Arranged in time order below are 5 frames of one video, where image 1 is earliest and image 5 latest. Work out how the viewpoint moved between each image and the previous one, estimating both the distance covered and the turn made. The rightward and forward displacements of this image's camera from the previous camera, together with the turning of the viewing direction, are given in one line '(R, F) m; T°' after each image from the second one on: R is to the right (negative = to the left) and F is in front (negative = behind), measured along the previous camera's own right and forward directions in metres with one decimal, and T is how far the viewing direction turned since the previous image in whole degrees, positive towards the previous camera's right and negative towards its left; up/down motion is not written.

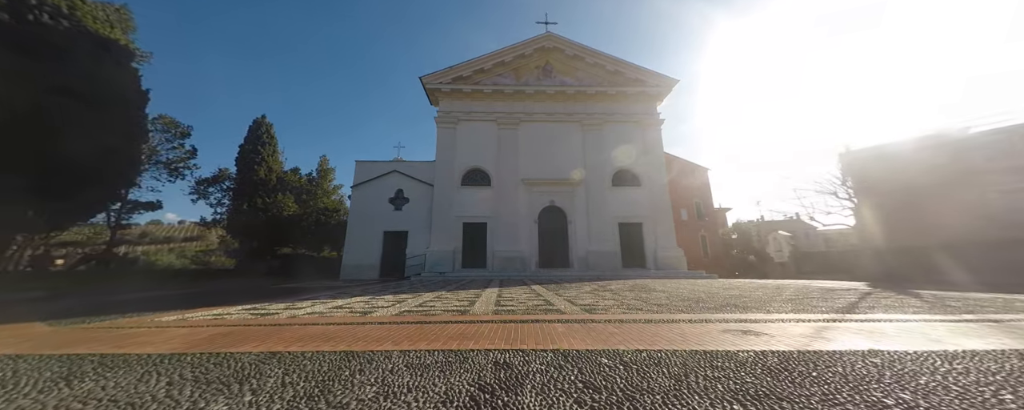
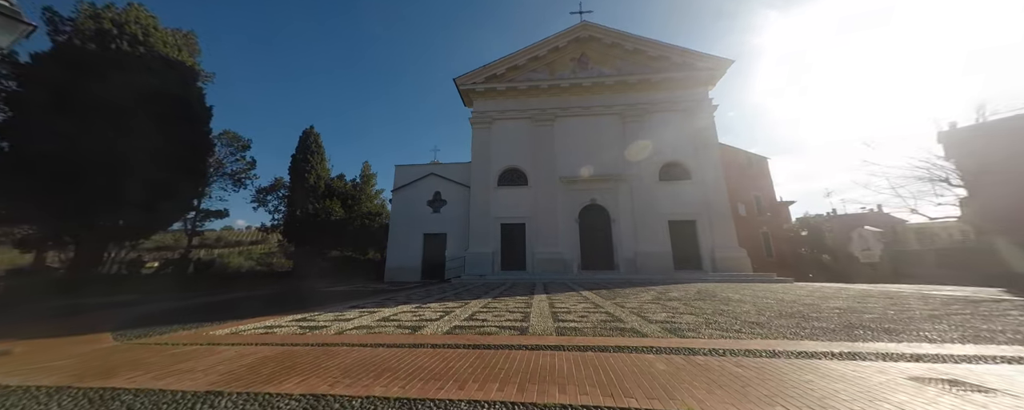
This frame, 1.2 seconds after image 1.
(-0.3, +0.5) m; -6°
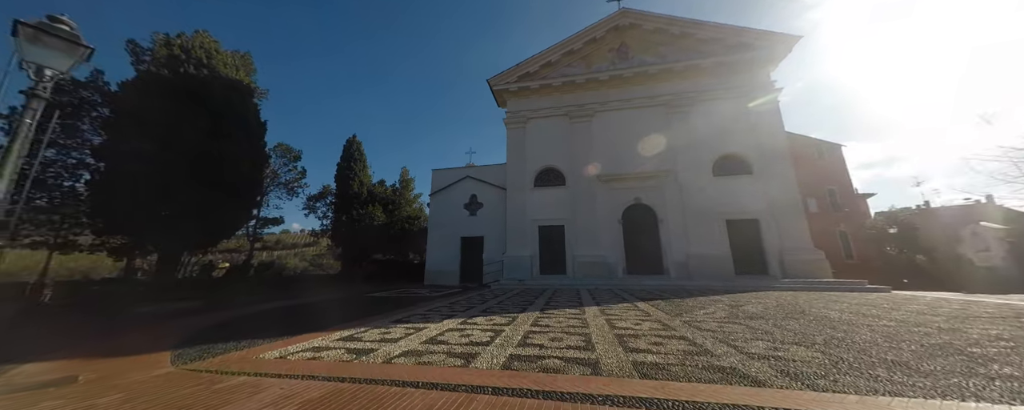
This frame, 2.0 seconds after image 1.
(-0.3, +0.4) m; -6°
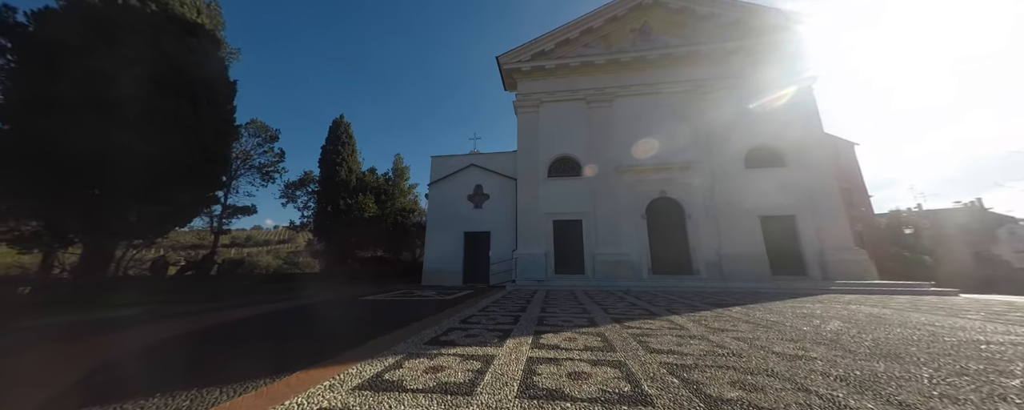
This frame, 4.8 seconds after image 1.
(-1.3, +1.6) m; +3°
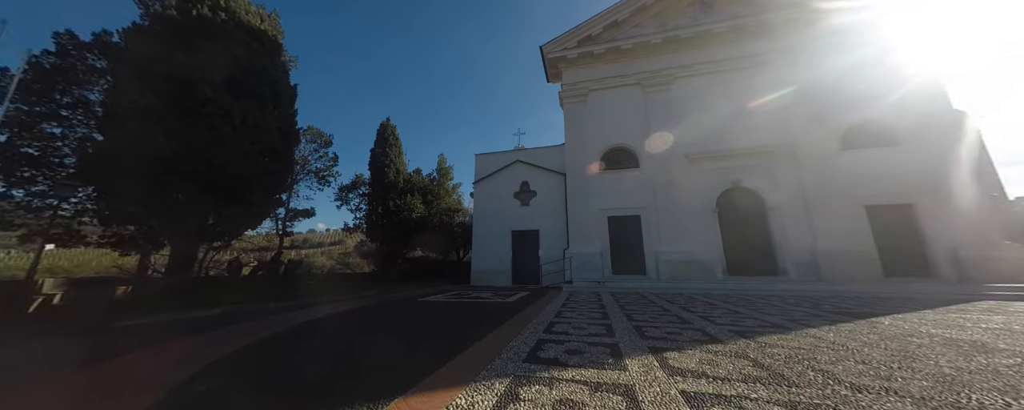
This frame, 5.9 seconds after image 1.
(-0.8, +0.6) m; -7°
